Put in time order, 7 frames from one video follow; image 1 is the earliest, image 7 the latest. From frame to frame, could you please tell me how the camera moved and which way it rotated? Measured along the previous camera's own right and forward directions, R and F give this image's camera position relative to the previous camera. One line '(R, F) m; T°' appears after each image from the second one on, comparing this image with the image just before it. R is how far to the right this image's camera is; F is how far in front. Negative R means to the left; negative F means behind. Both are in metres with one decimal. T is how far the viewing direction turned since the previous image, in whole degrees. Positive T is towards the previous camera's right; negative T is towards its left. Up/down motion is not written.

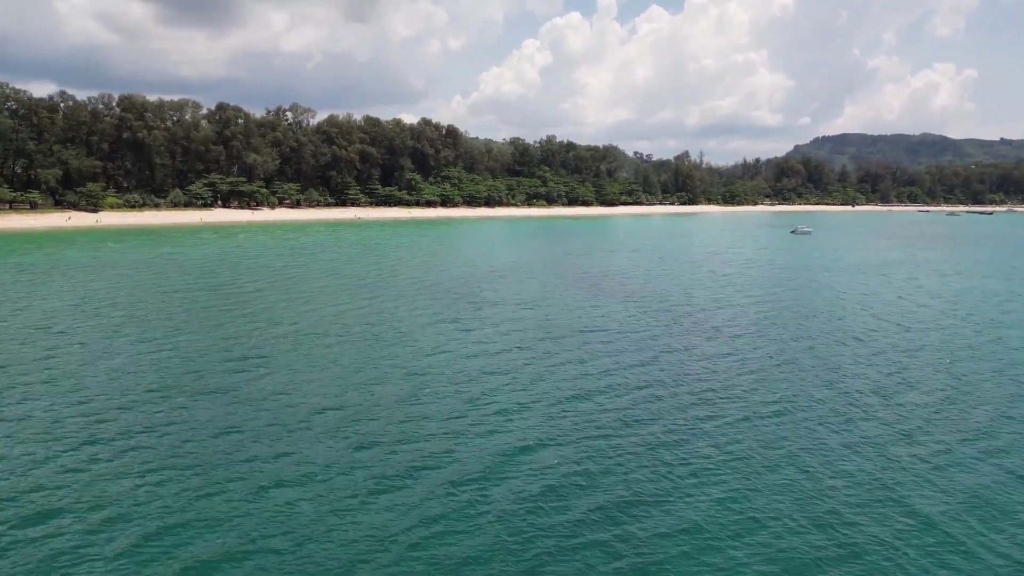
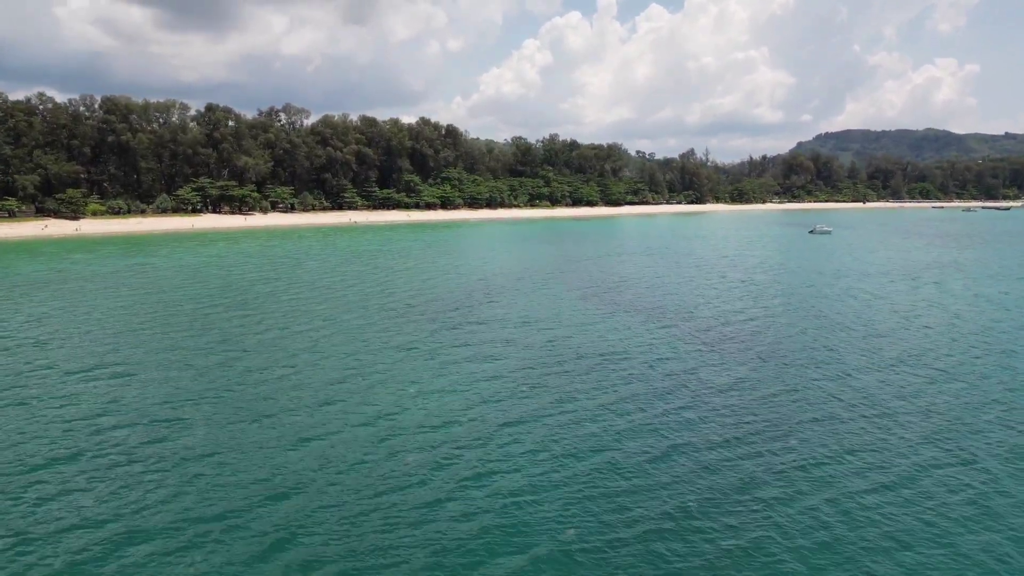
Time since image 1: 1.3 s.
(-0.1, +3.9) m; 0°
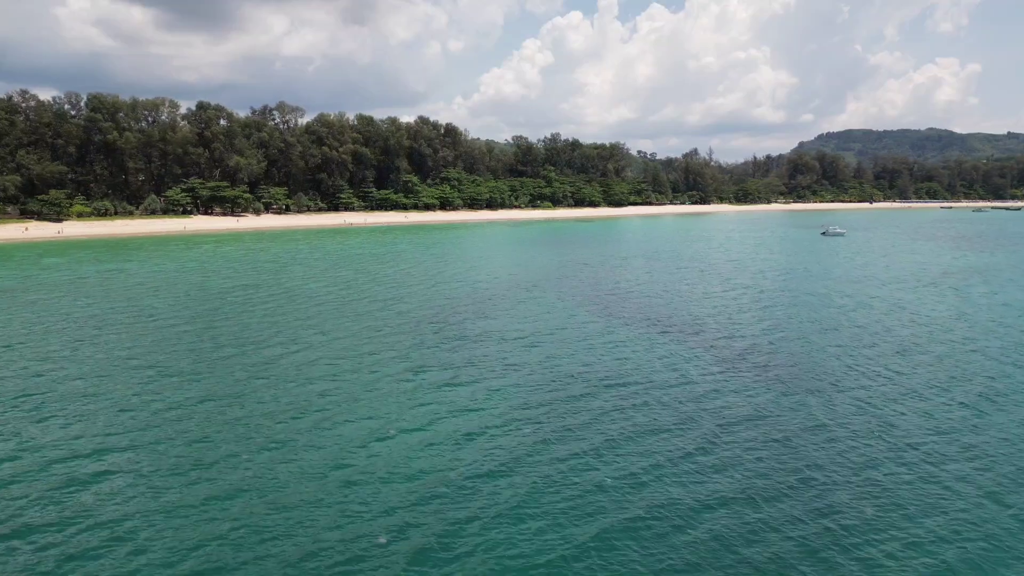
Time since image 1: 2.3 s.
(+0.1, +2.8) m; 0°
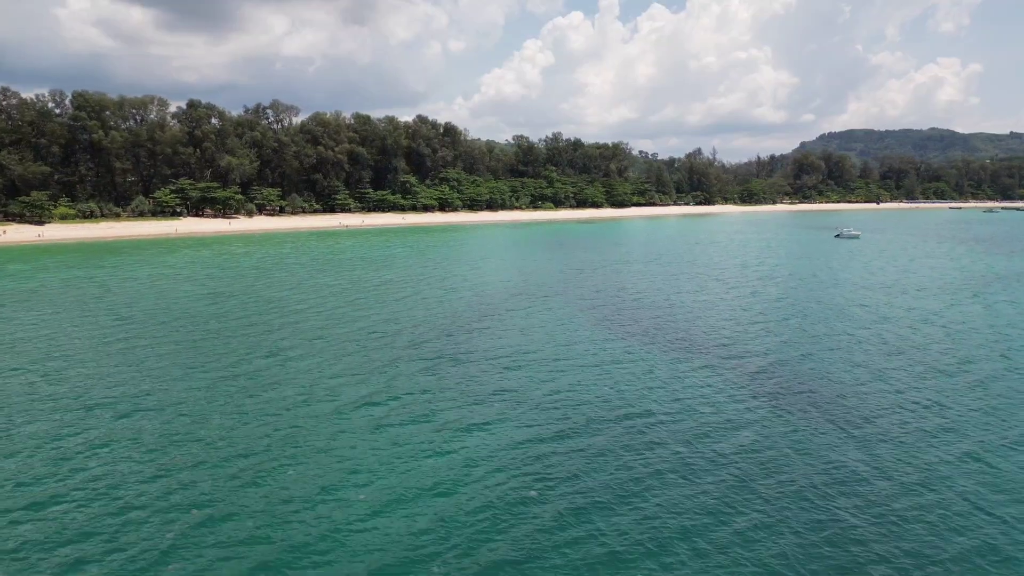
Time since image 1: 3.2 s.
(0.0, +2.8) m; 0°
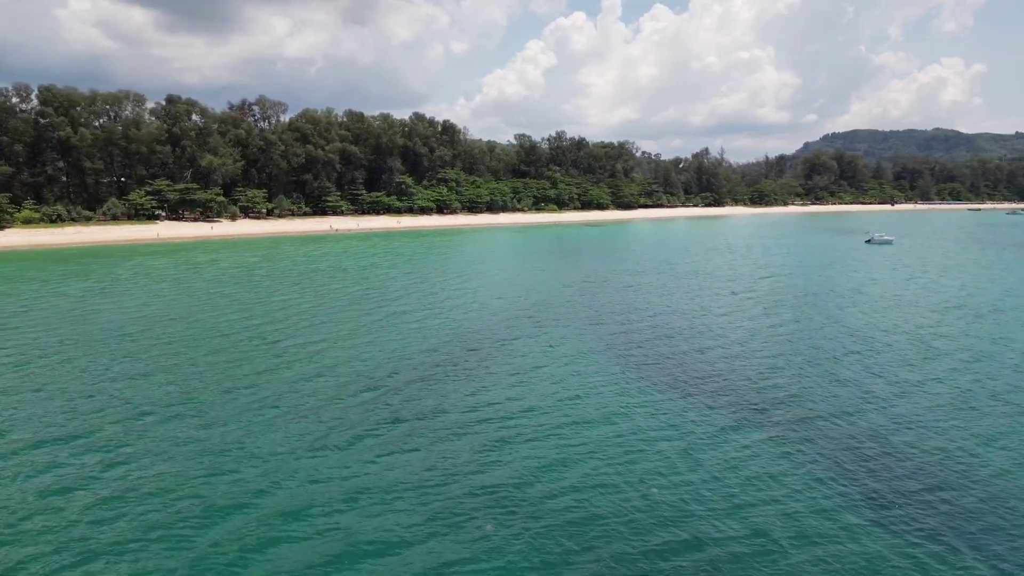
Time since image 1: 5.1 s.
(0.0, +5.6) m; 0°
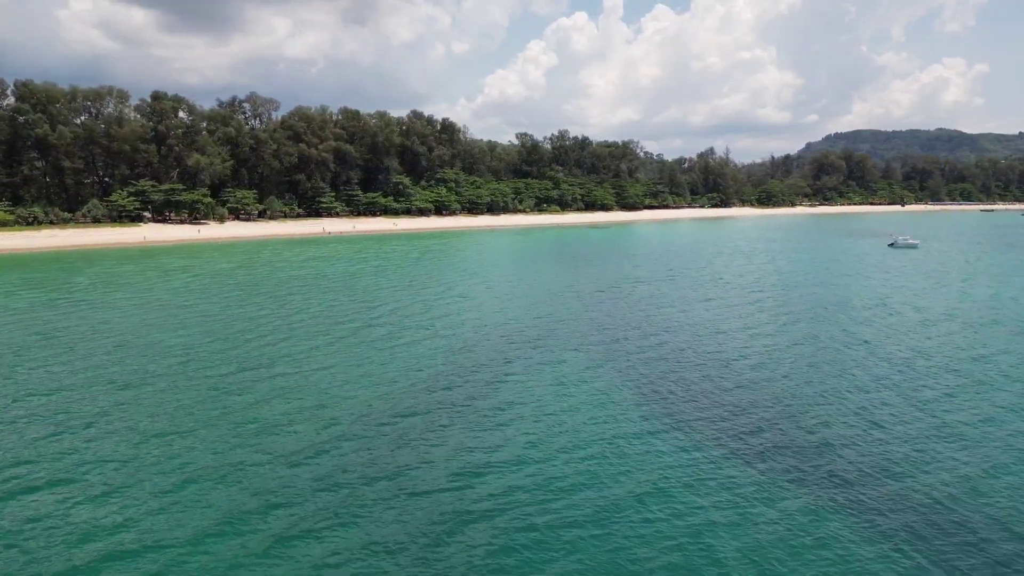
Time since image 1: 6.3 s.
(0.0, +3.6) m; 0°
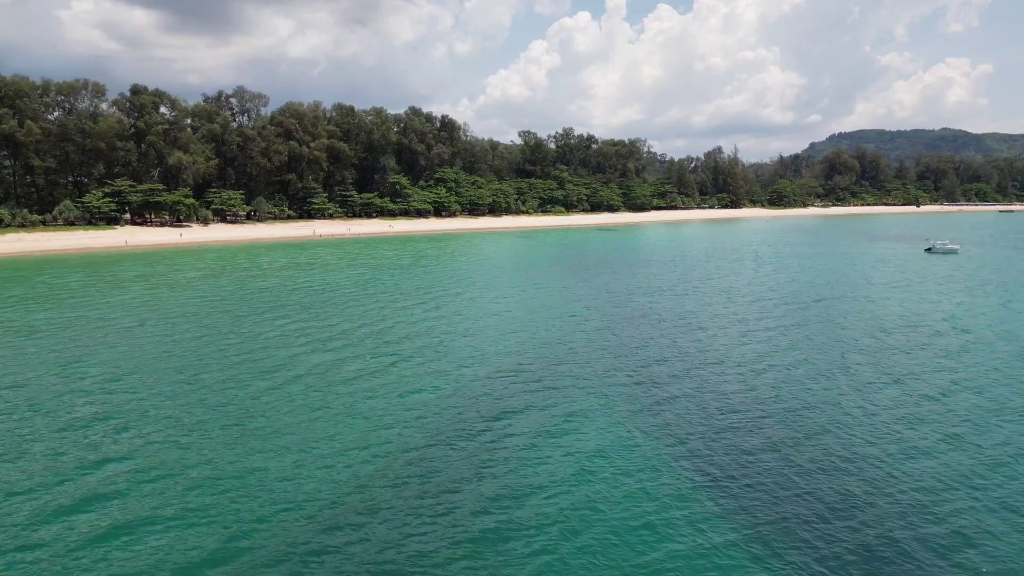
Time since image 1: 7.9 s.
(-0.1, +4.7) m; 0°
